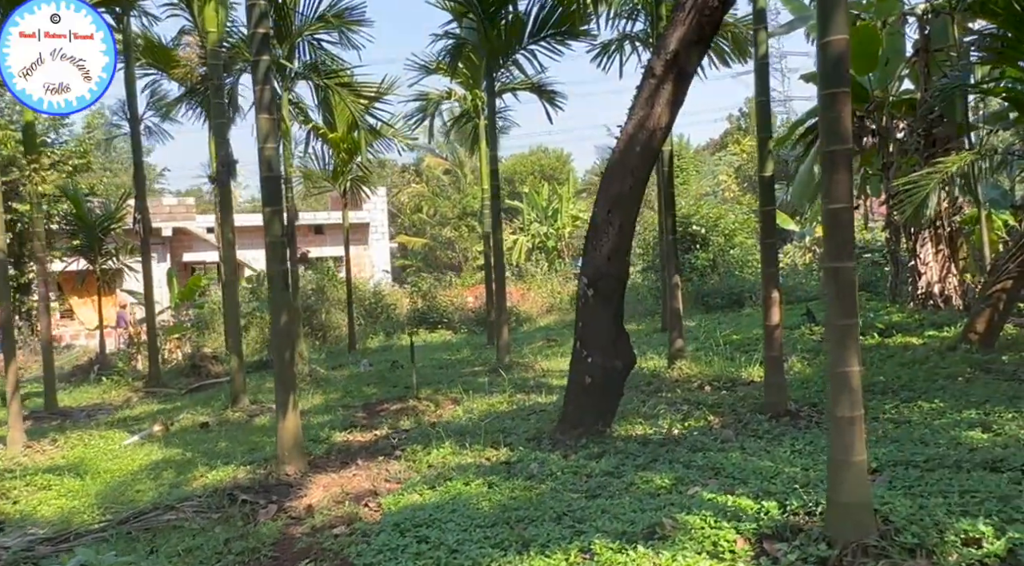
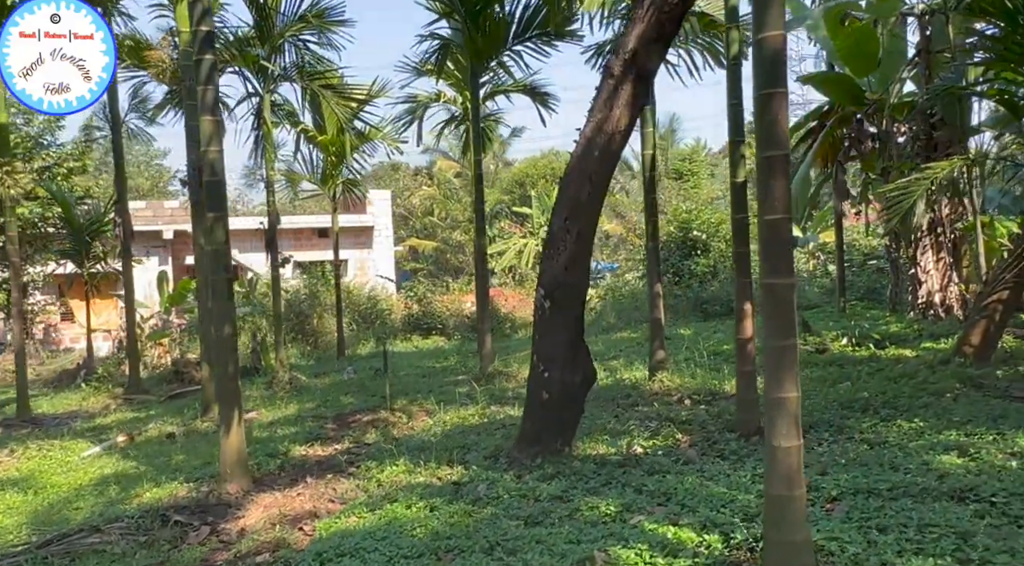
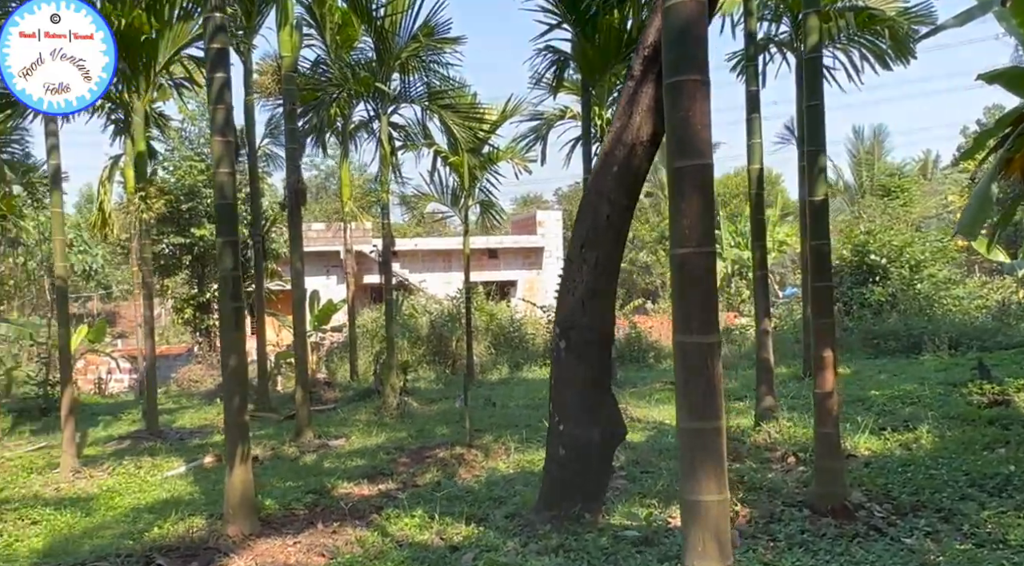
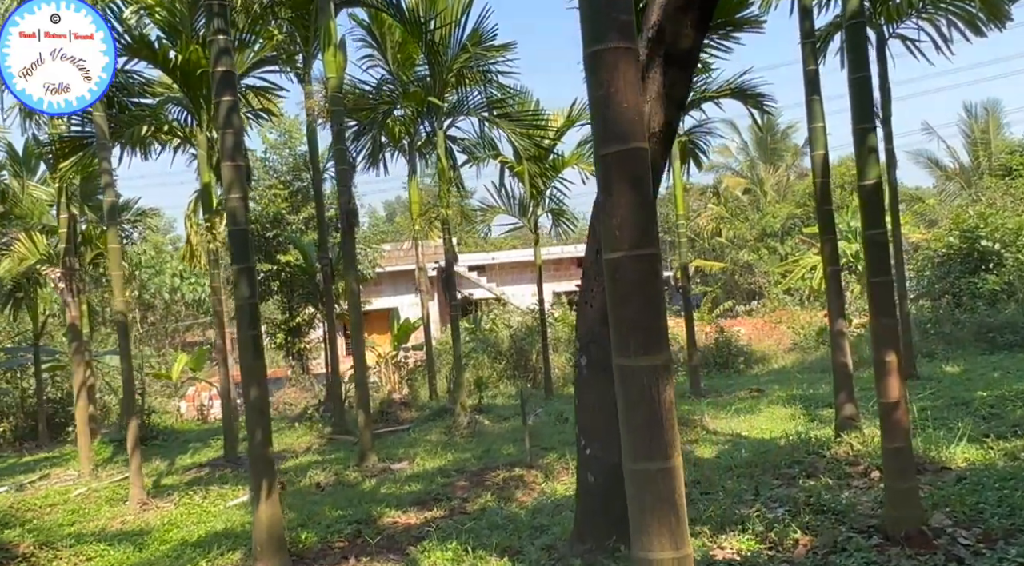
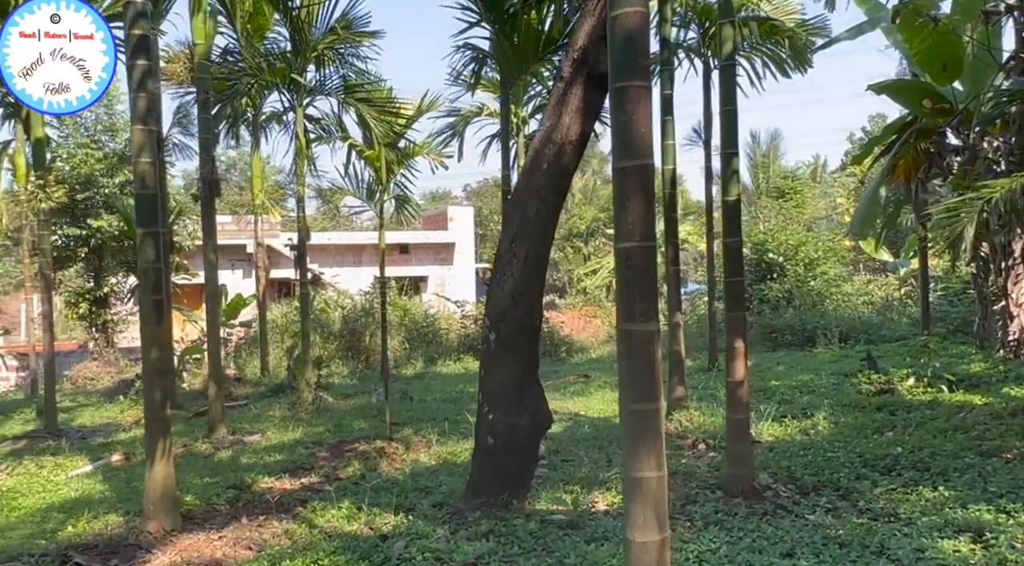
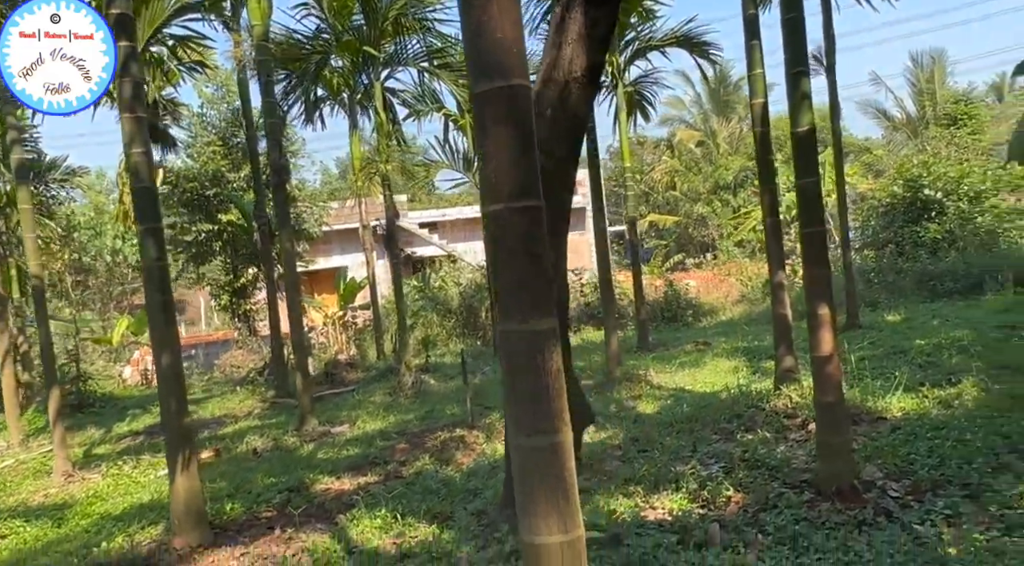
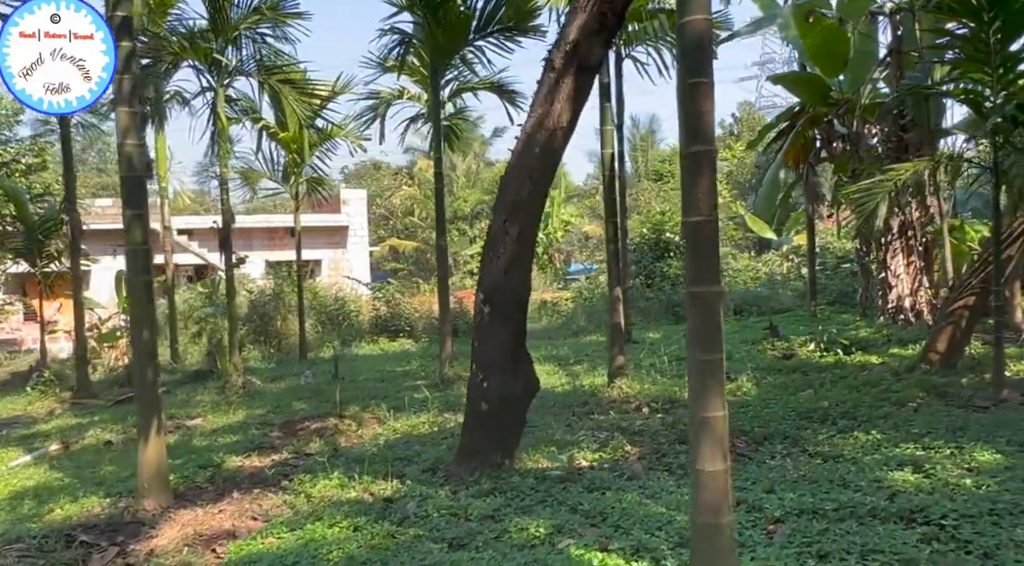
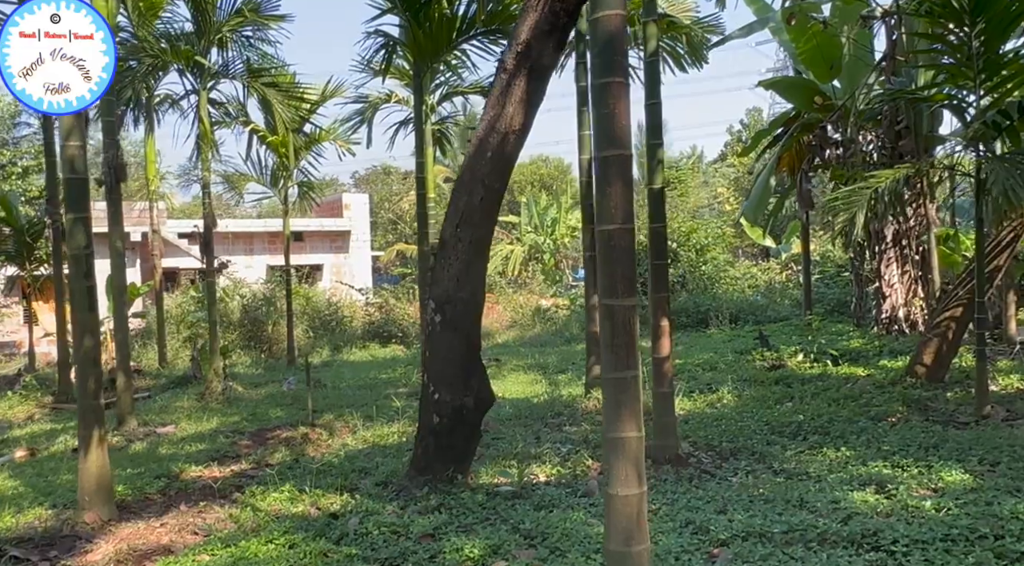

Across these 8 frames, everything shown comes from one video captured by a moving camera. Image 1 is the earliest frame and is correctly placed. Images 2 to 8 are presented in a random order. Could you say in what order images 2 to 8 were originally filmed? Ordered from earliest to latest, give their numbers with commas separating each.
2, 7, 8, 5, 3, 4, 6
